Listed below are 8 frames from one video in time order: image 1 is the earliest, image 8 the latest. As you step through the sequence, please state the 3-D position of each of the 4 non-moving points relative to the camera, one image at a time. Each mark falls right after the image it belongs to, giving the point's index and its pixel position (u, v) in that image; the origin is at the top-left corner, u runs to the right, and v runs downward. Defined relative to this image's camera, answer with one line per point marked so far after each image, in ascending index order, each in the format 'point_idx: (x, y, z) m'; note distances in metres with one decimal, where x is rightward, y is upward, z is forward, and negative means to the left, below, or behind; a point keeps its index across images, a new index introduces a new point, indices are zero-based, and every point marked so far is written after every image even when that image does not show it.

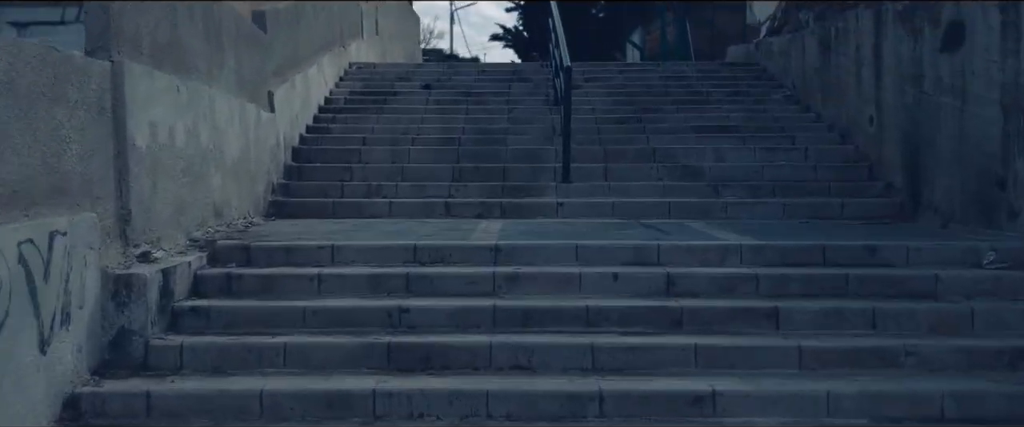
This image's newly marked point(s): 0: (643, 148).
0: (+1.3, +0.7, +9.0) m
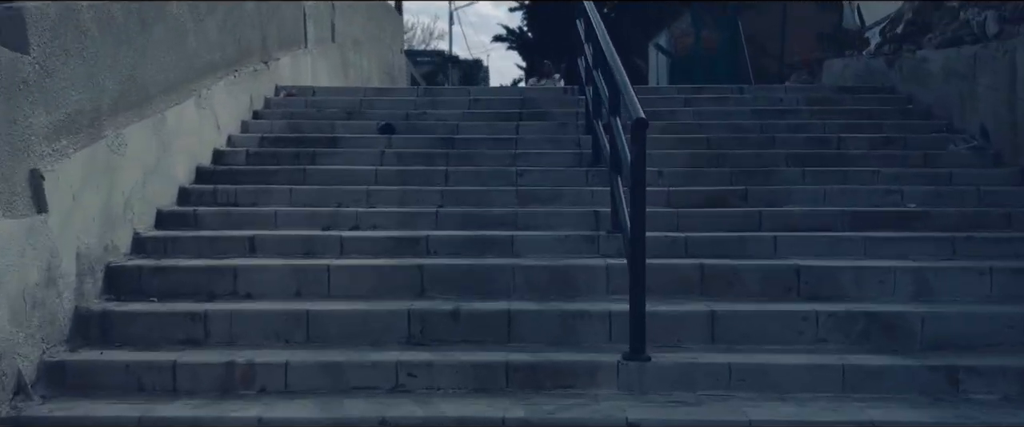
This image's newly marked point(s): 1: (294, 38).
0: (+1.4, -0.3, +4.7) m
1: (-2.3, +1.8, +9.4) m
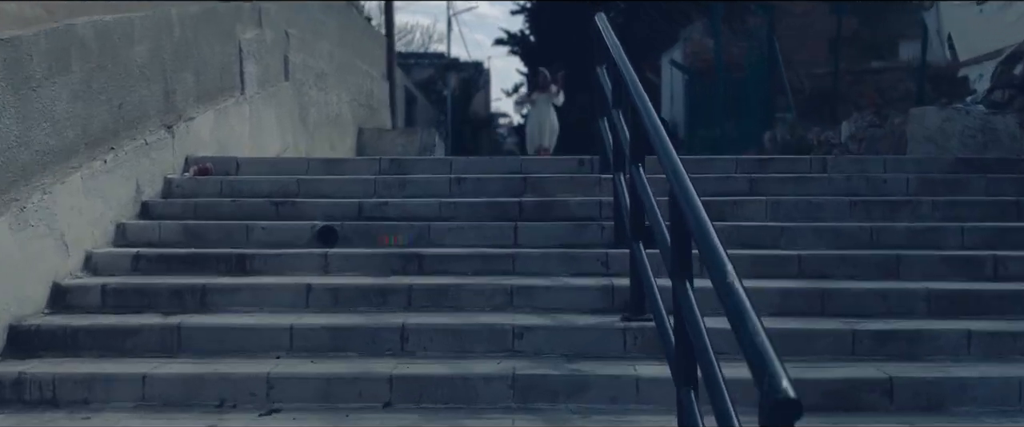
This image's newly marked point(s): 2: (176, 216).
0: (+1.3, -1.1, +2.5) m
1: (-2.3, +1.0, +7.1) m
2: (-2.0, 0.0, +5.5) m
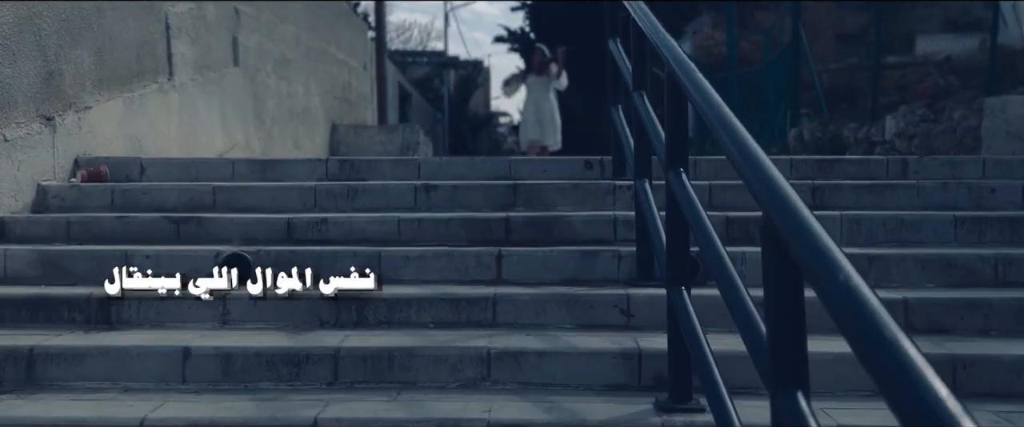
0: (+1.3, -1.2, +1.0) m
1: (-2.4, +0.9, +5.7) m
2: (-2.1, -0.1, +4.1) m
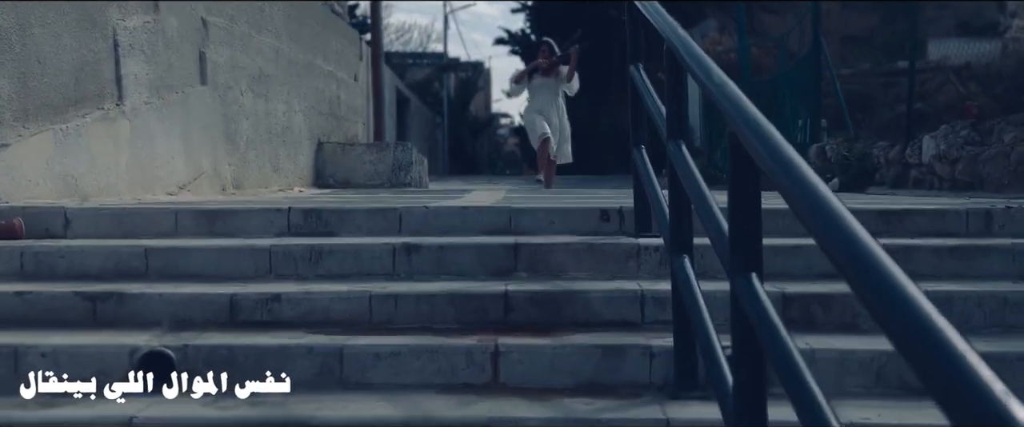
0: (+1.3, -1.4, +0.2) m
1: (-2.4, +0.6, +4.9) m
2: (-2.1, -0.4, +3.2) m
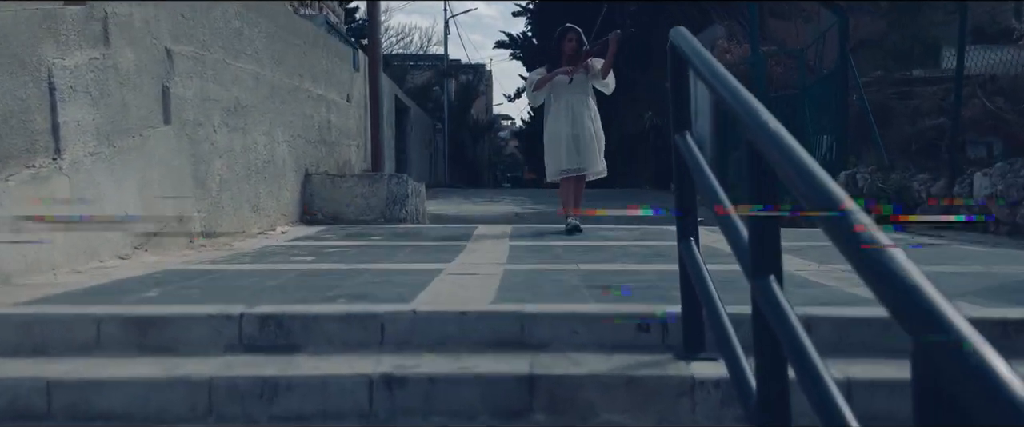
0: (+1.3, -1.8, -0.6) m
1: (-2.3, +0.3, +4.0) m
2: (-2.1, -0.8, +2.4) m
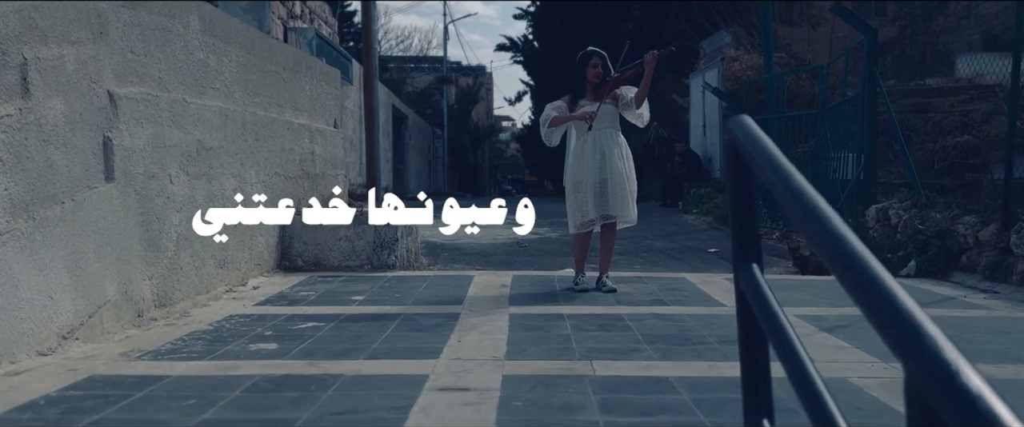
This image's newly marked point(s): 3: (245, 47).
0: (+1.3, -2.2, -1.5) m
1: (-2.3, -0.1, +3.2) m
2: (-2.1, -1.2, +1.5) m
3: (-2.2, +1.4, +7.5) m
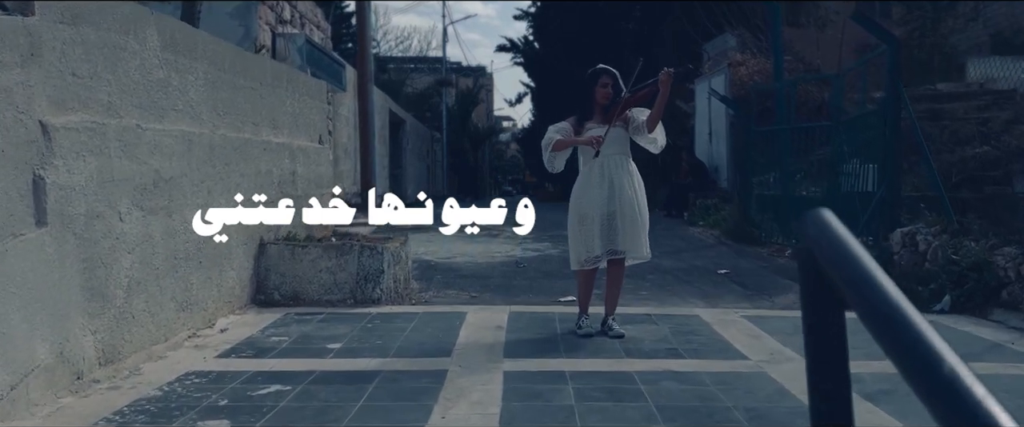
0: (+1.3, -2.5, -2.2) m
1: (-2.4, -0.4, +2.5) m
2: (-2.1, -1.4, +0.8) m
3: (-2.2, +1.1, +6.8) m
